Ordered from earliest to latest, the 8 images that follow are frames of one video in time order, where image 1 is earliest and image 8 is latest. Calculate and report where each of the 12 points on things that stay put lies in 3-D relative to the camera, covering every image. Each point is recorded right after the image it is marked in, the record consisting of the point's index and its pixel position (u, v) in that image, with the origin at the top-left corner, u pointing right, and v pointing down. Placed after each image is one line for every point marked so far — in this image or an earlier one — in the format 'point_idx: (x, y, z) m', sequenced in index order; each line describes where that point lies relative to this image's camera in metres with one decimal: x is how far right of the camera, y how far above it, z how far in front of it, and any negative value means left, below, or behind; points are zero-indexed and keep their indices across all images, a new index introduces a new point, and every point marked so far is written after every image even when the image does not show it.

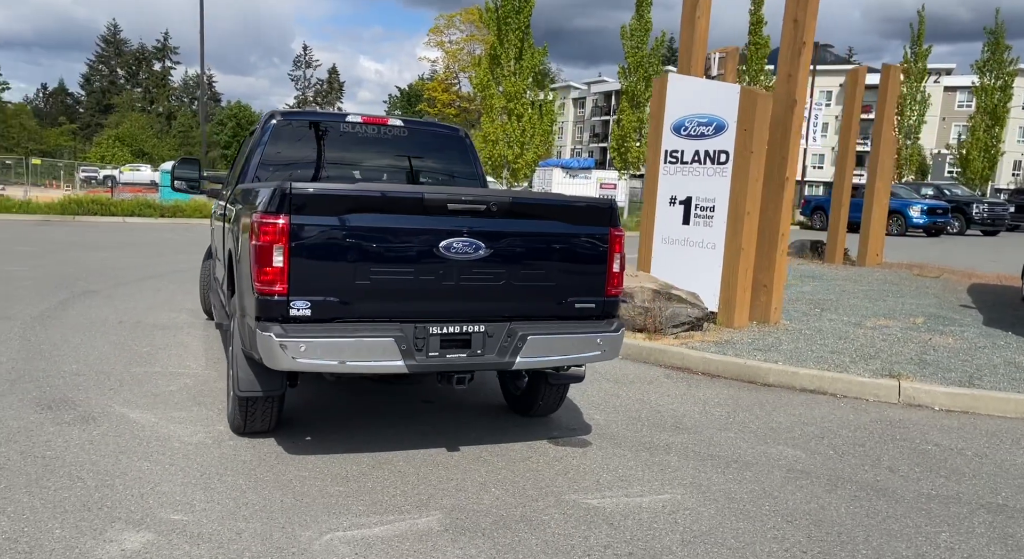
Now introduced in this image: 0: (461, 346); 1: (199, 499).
0: (-0.3, -0.4, +4.2) m
1: (-1.5, -1.1, +3.7) m
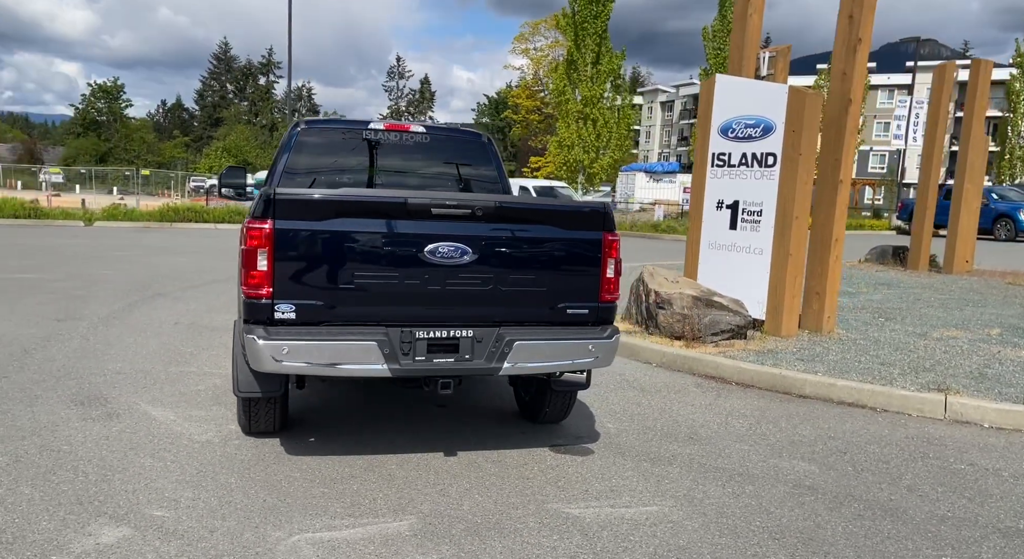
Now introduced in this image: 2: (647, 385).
0: (-0.3, -0.4, +4.1) m
1: (-1.6, -1.1, +3.8) m
2: (+1.2, -0.9, +6.9) m
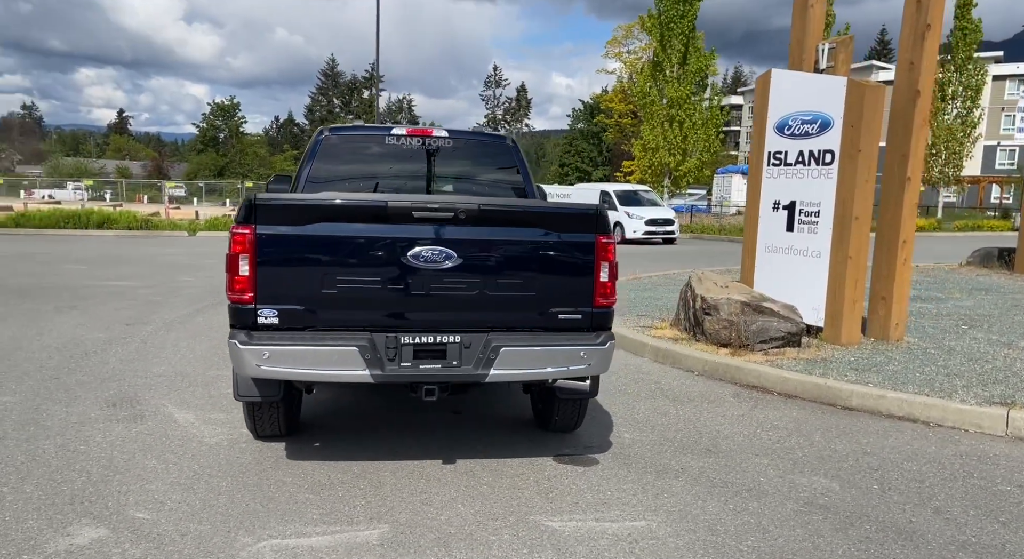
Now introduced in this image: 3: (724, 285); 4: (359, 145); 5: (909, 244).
0: (-0.4, -0.4, +4.1) m
1: (-1.7, -1.1, +3.9) m
2: (+1.4, -1.0, +6.6) m
3: (+2.3, -0.1, +8.6) m
4: (-1.2, +1.1, +6.3) m
5: (+4.7, +0.4, +9.3) m
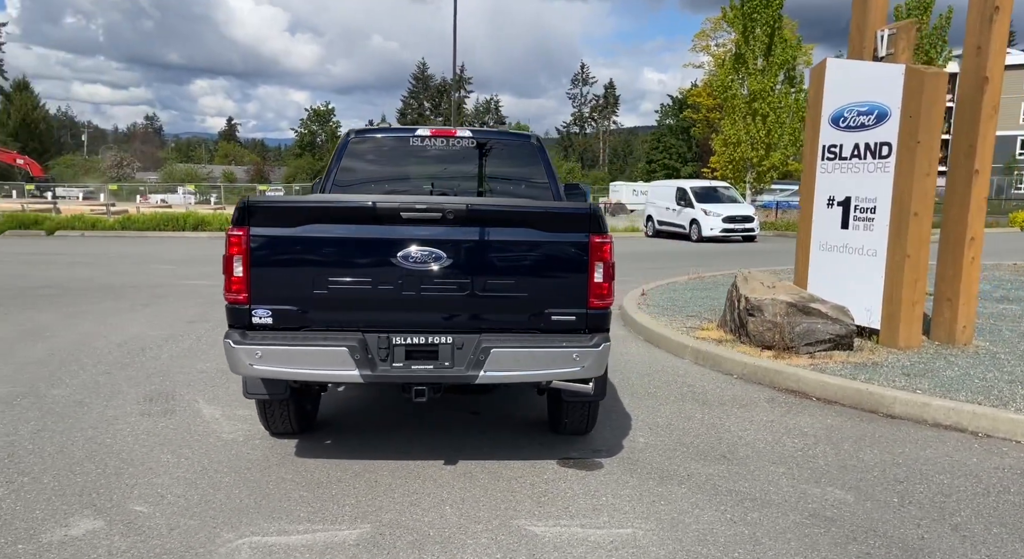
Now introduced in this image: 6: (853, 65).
0: (-0.4, -0.4, +4.1) m
1: (-1.7, -1.1, +4.0) m
2: (+1.7, -1.0, +6.4) m
3: (+2.7, -0.1, +8.3) m
4: (-1.1, +1.1, +6.4) m
5: (+5.2, +0.4, +8.7) m
6: (+3.9, +2.4, +8.8) m
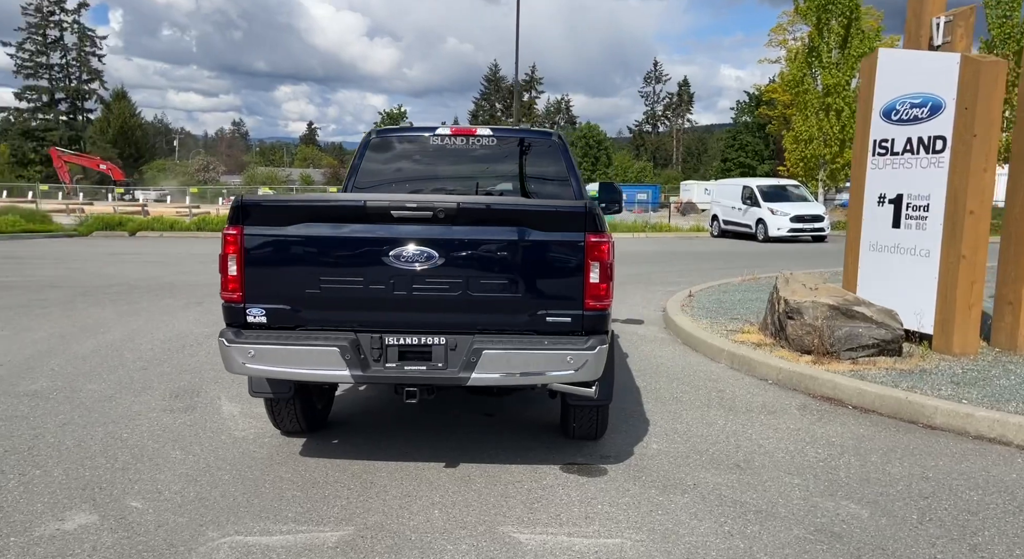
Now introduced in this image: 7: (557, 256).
0: (-0.5, -0.4, +4.0) m
1: (-1.8, -1.1, +4.0) m
2: (+1.8, -1.0, +6.2) m
3: (+3.1, -0.1, +8.0) m
4: (-0.9, +1.1, +6.4) m
5: (+5.5, +0.4, +8.2) m
6: (+4.2, +2.4, +8.4) m
7: (+0.2, +0.1, +3.9) m
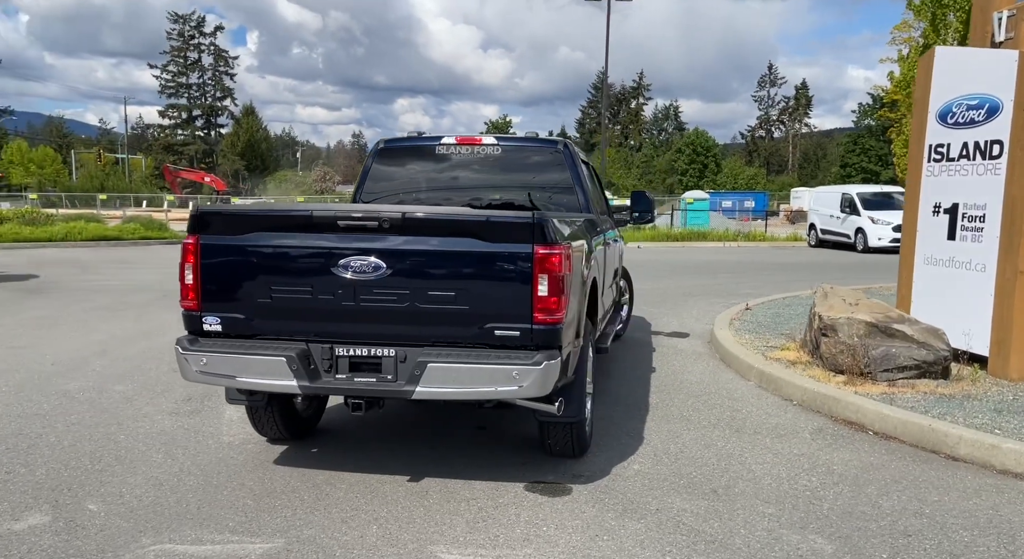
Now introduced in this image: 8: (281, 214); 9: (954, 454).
0: (-0.7, -0.5, +4.0) m
1: (-2.0, -1.1, +4.1) m
2: (+1.8, -1.1, +5.8) m
3: (+3.3, -0.2, +7.5) m
4: (-0.8, +1.0, +6.4) m
5: (+5.7, +0.2, +7.4) m
6: (+4.5, +2.2, +7.8) m
7: (0.0, +0.1, +3.8) m
8: (-1.2, +0.3, +4.0) m
9: (+2.9, -1.1, +5.1) m
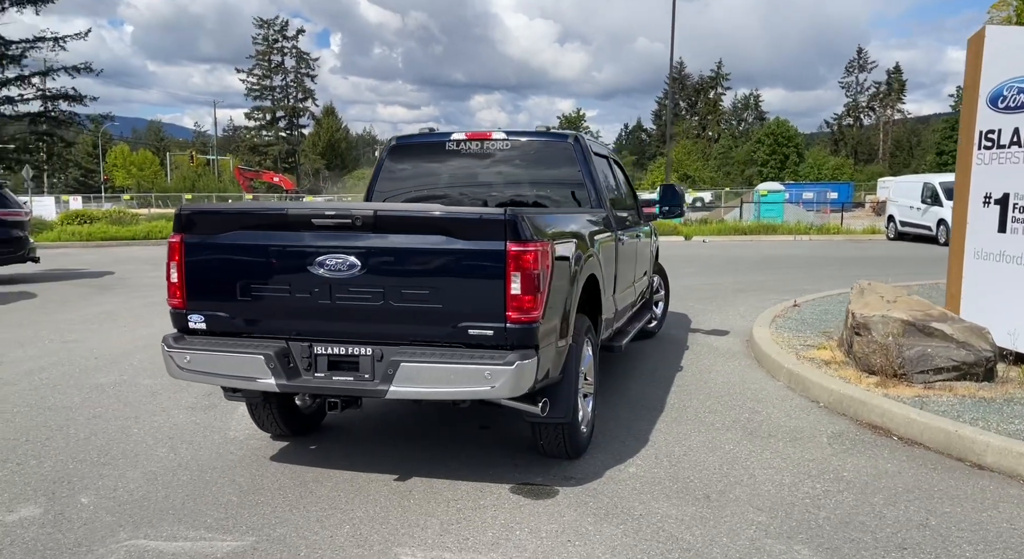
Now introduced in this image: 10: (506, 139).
0: (-0.8, -0.5, +3.9) m
1: (-2.1, -1.1, +4.2) m
2: (+1.8, -1.1, +5.6) m
3: (+3.4, -0.2, +7.1) m
4: (-0.7, +1.0, +6.4) m
5: (+5.9, +0.3, +6.8) m
6: (+4.7, +2.3, +7.3) m
7: (-0.2, +0.1, +3.7) m
8: (-1.3, +0.3, +4.0) m
9: (+2.9, -1.1, +4.8) m
10: (0.0, +1.1, +6.2) m
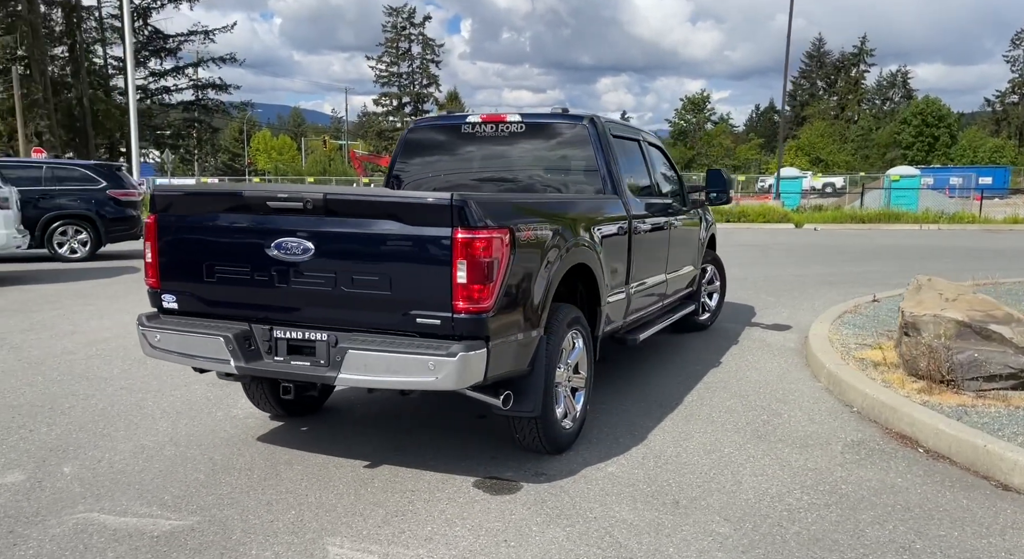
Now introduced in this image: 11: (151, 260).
0: (-1.0, -0.4, +3.9) m
1: (-2.3, -1.0, +4.4) m
2: (+1.8, -1.0, +5.2) m
3: (+3.6, -0.1, +6.5) m
4: (-0.6, +1.1, +6.3) m
5: (+6.0, +0.3, +5.8) m
6: (+4.9, +2.3, +6.5) m
7: (-0.4, +0.1, +3.6) m
8: (-1.5, +0.4, +4.0) m
9: (+2.7, -1.1, +4.3) m
10: (+0.1, +1.2, +6.0) m
11: (-1.9, +0.1, +4.2) m
